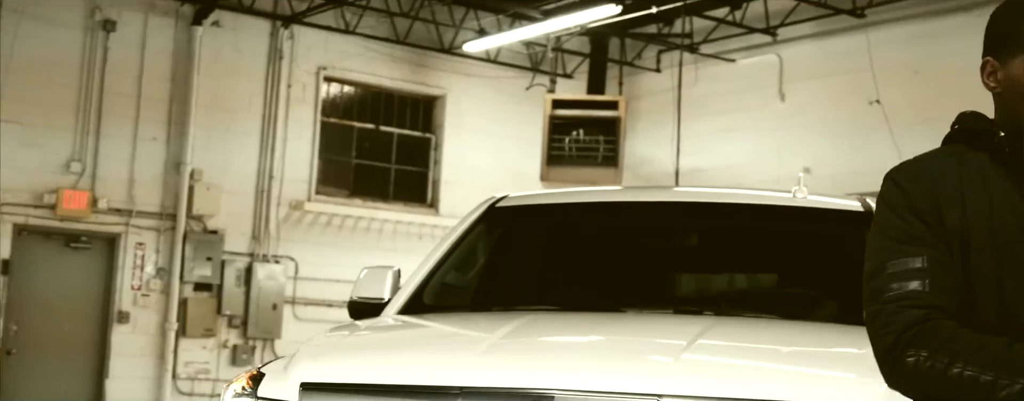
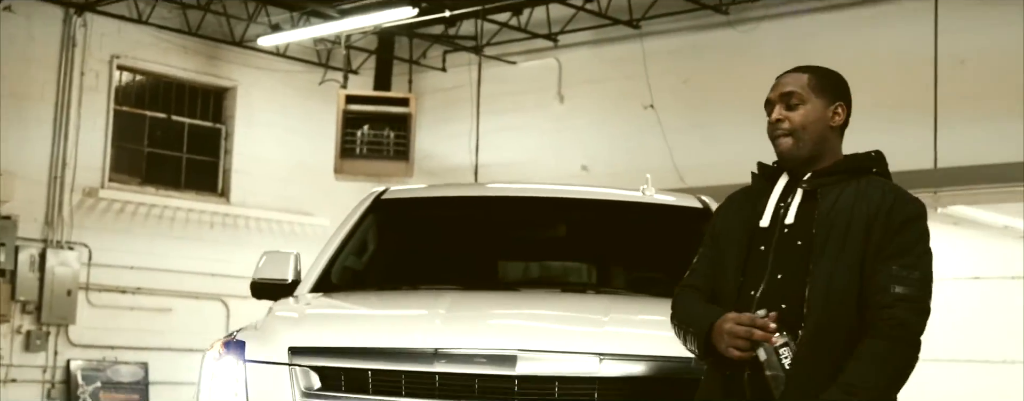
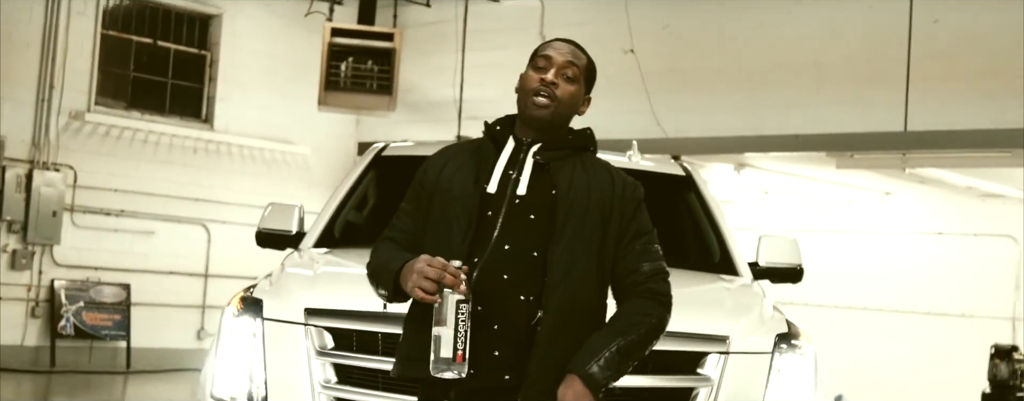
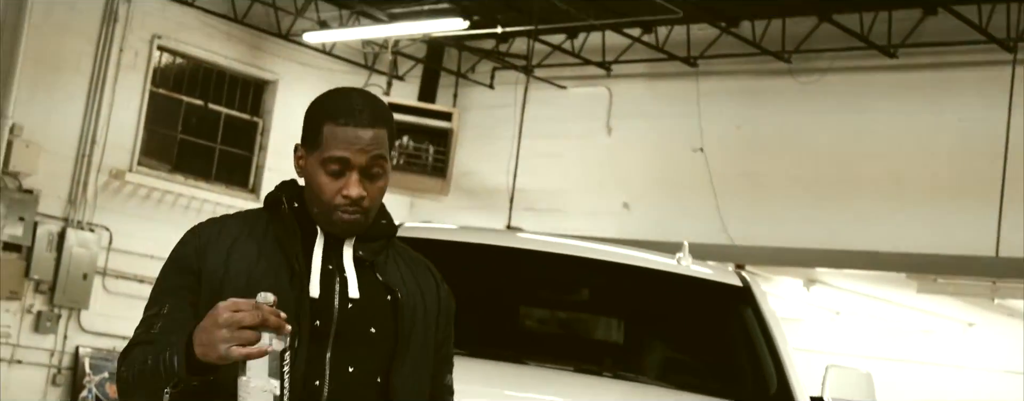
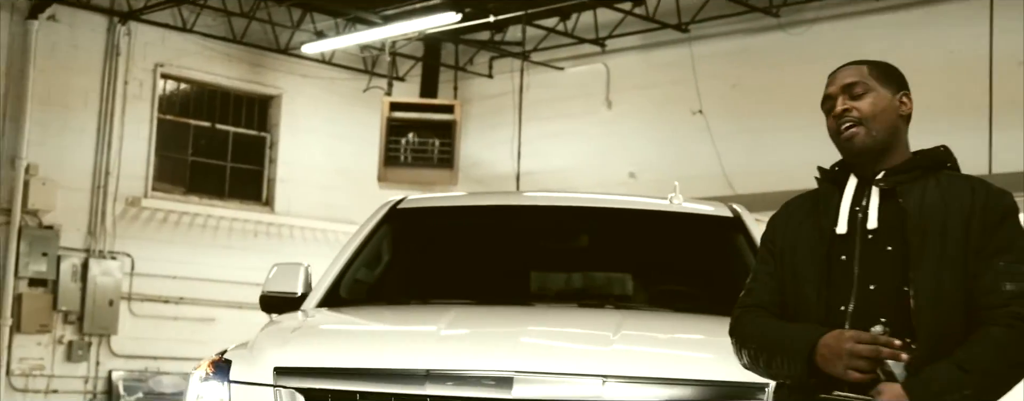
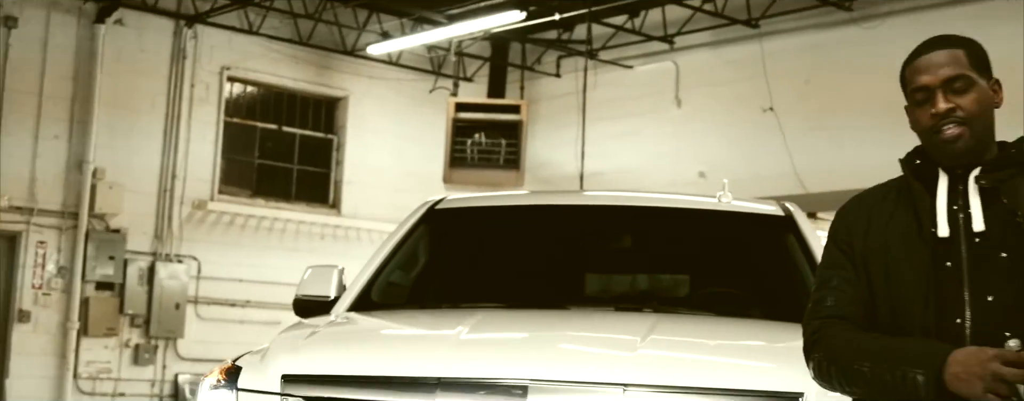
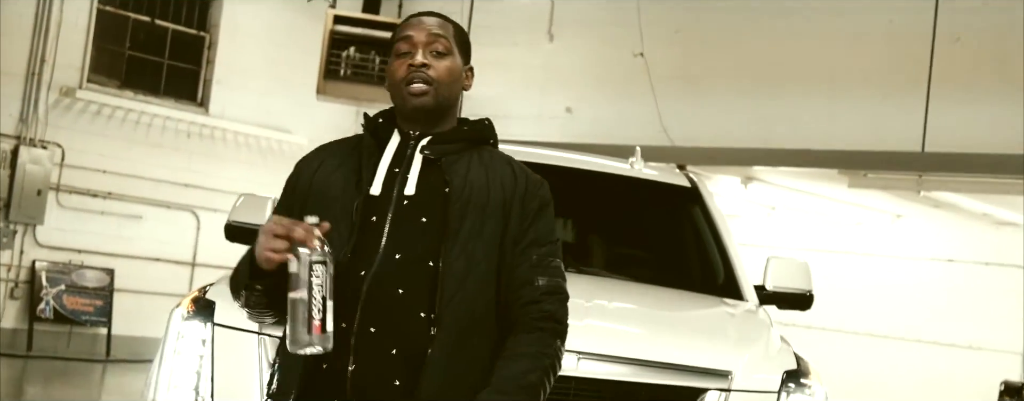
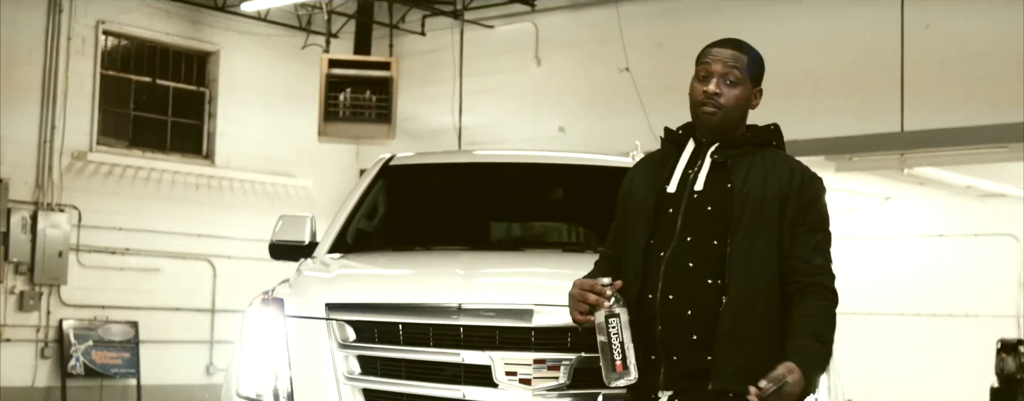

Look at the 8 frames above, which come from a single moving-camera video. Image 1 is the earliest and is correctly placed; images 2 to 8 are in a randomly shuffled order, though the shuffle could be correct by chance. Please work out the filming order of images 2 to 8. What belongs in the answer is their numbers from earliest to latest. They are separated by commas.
6, 5, 2, 8, 3, 7, 4
